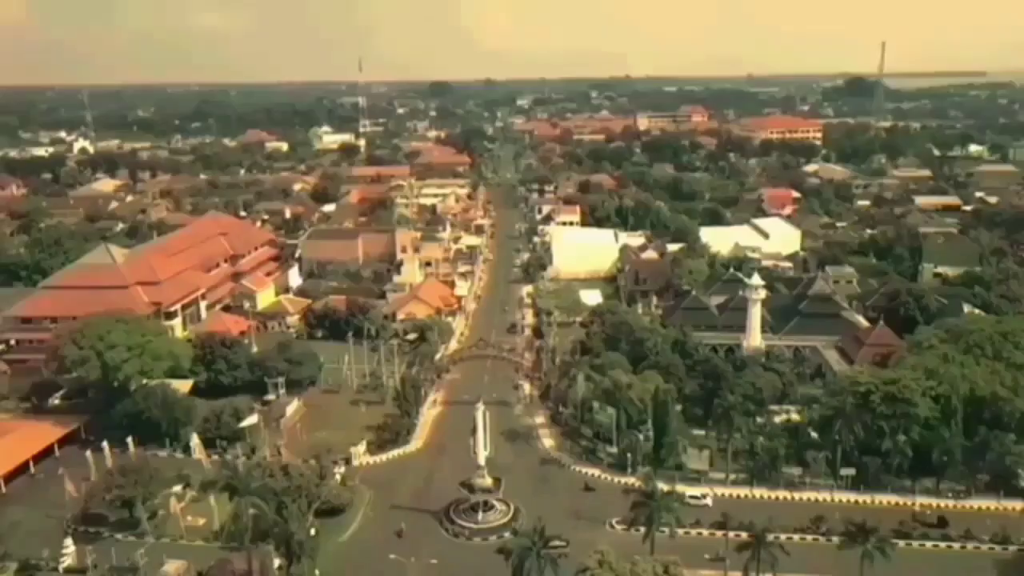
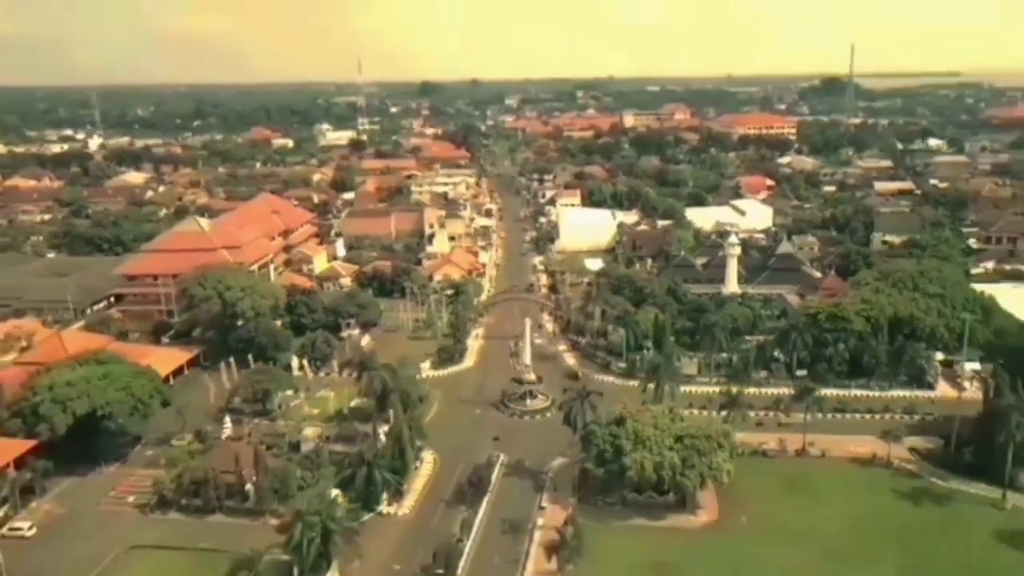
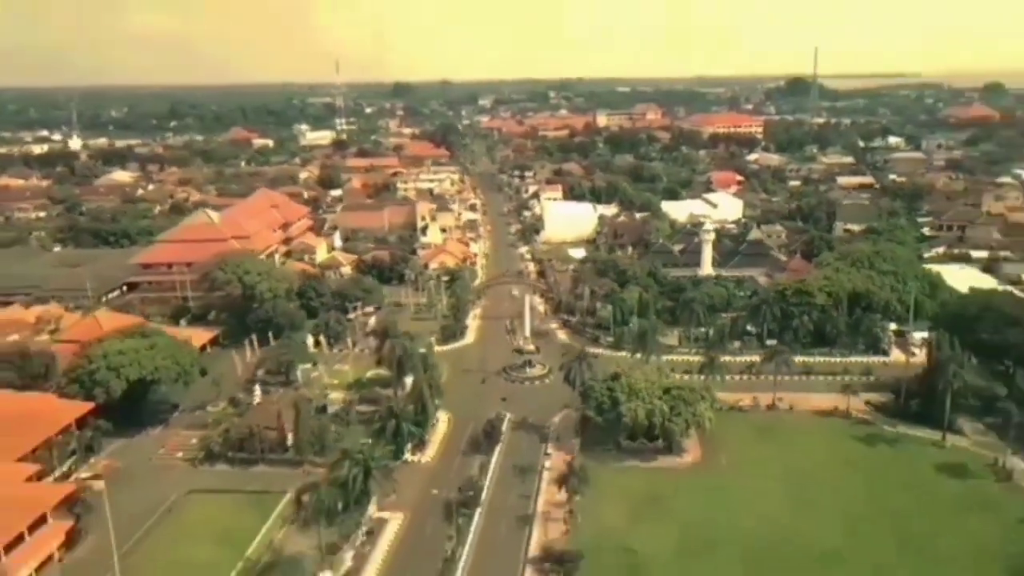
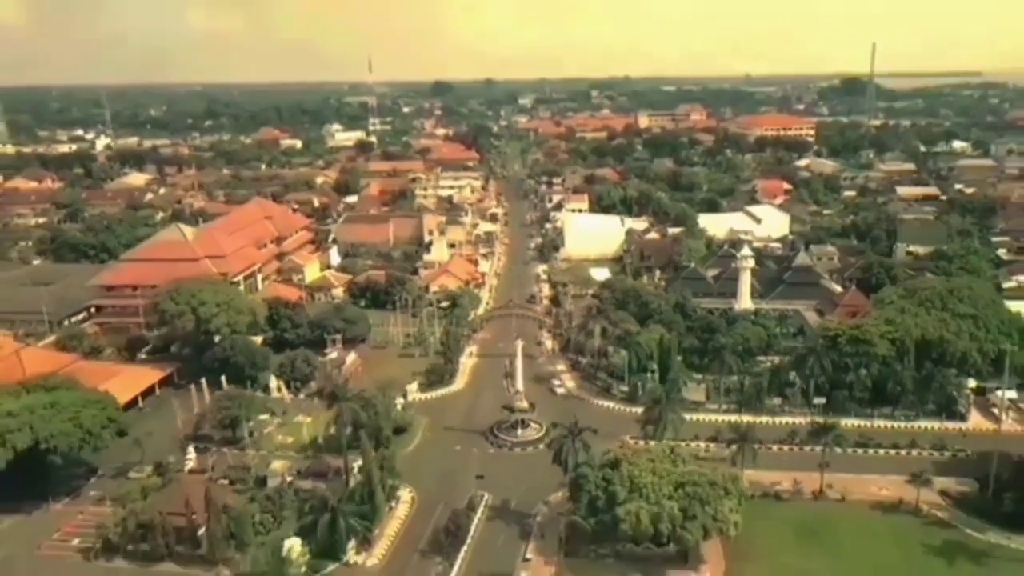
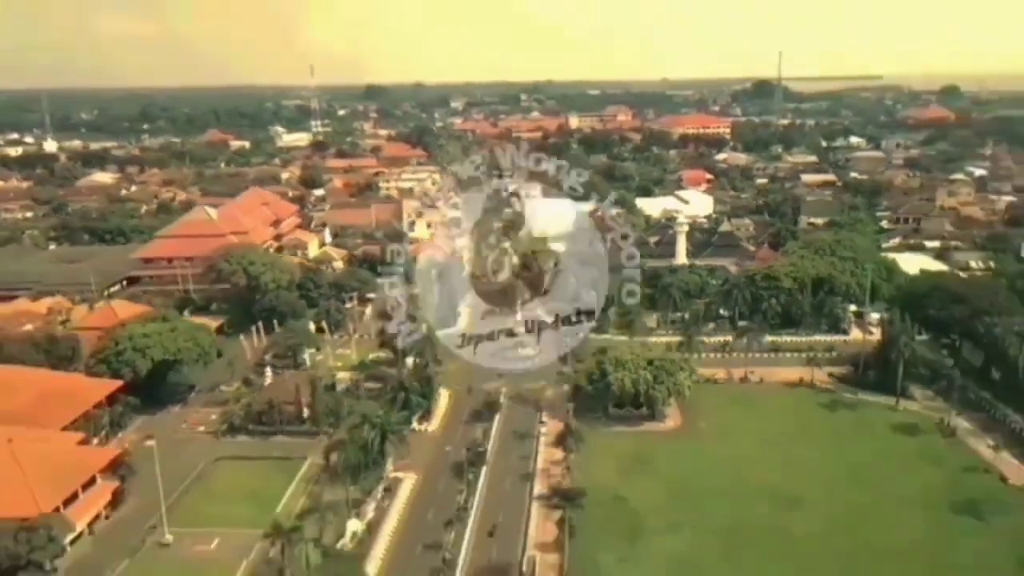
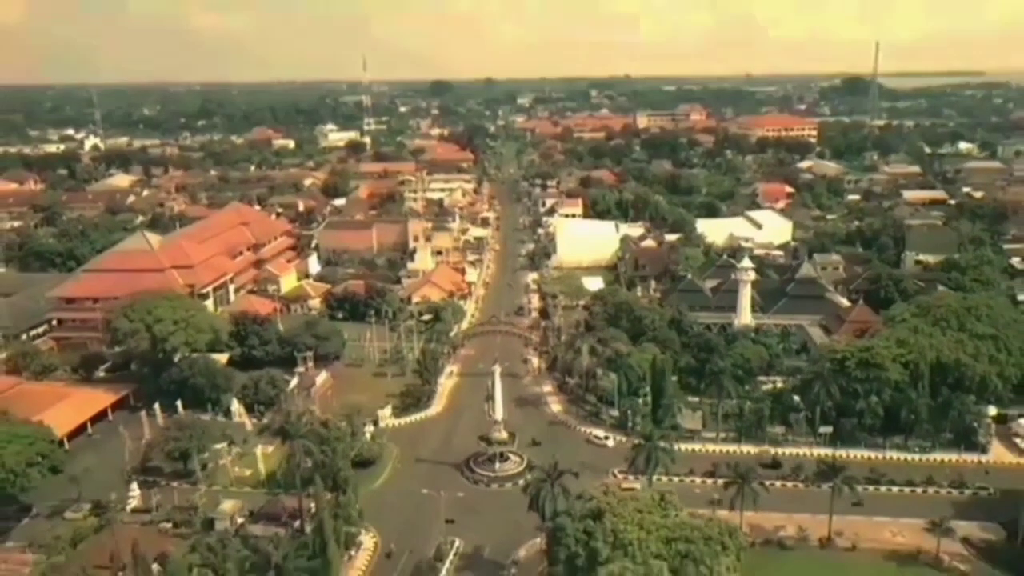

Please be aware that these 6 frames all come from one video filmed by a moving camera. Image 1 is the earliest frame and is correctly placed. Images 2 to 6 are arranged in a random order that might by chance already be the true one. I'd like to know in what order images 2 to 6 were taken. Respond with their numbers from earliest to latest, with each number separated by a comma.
6, 4, 2, 3, 5
